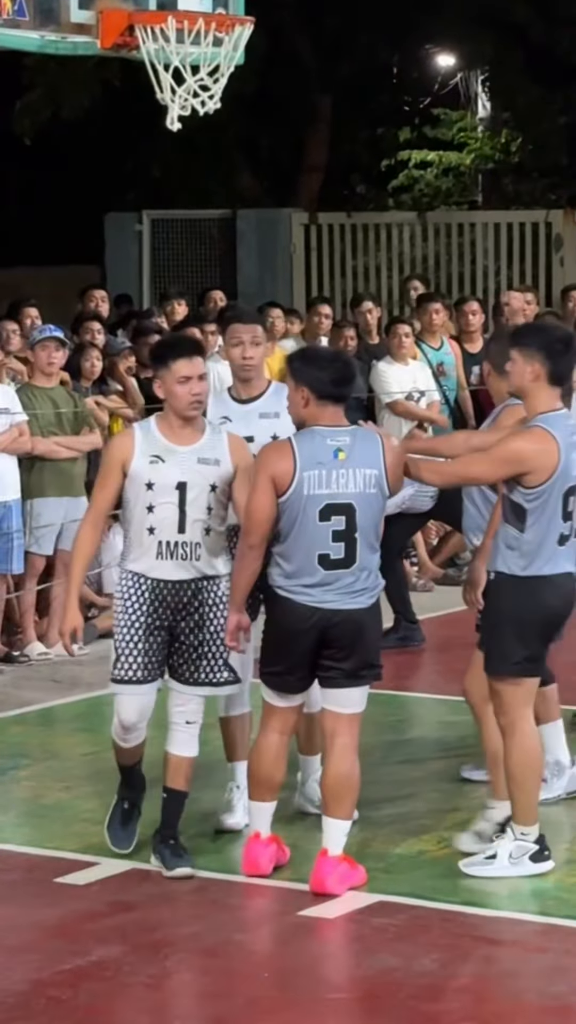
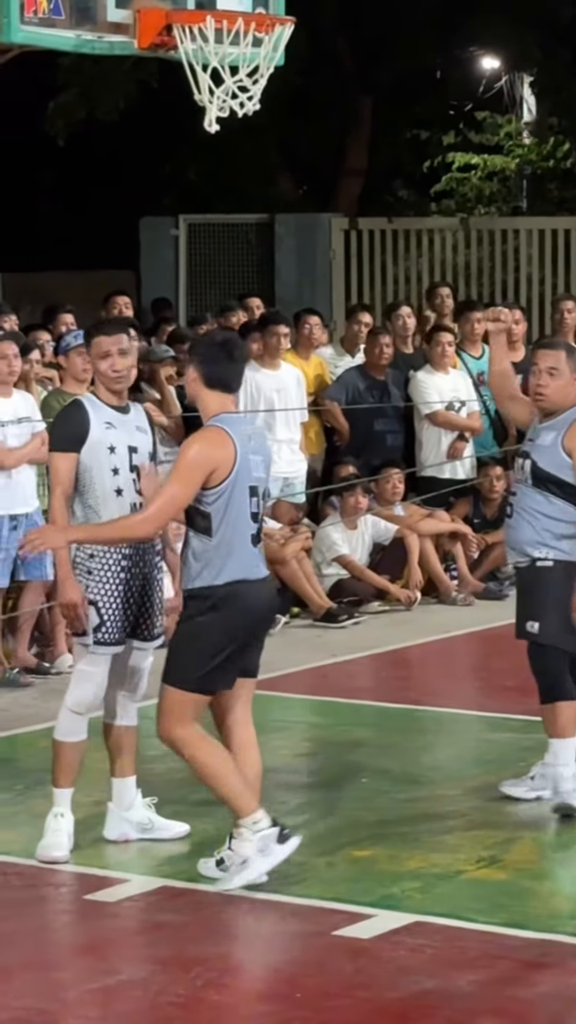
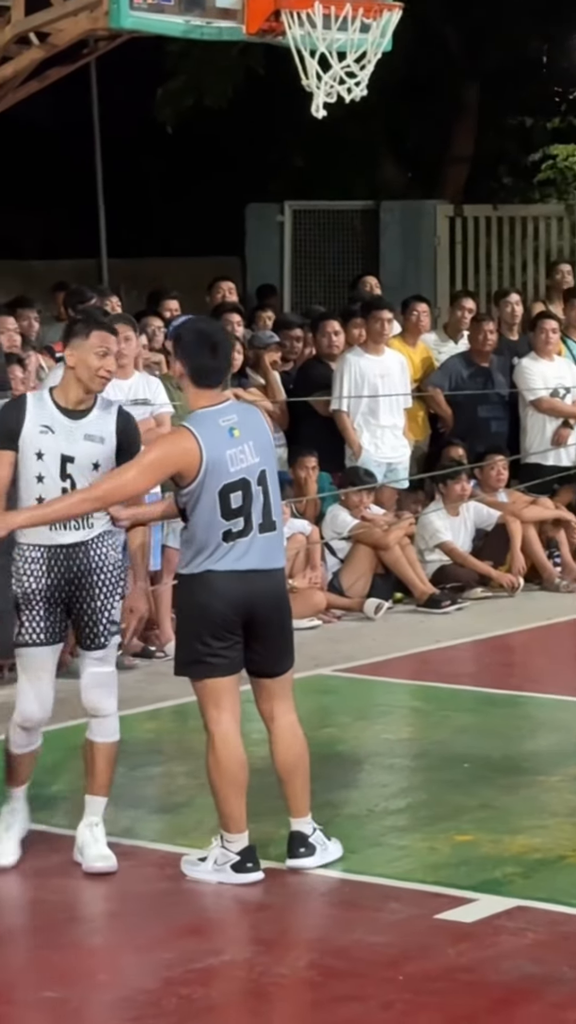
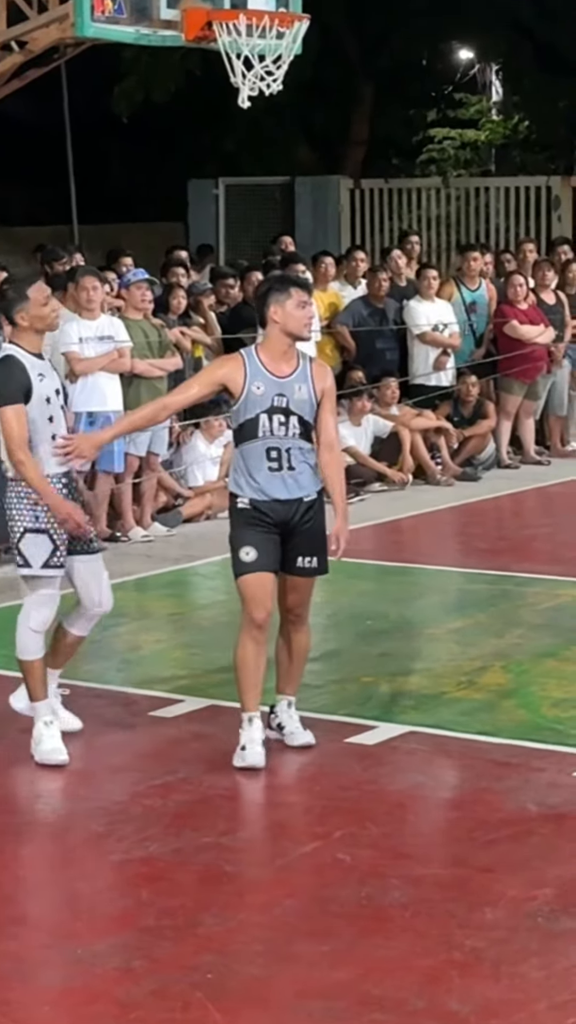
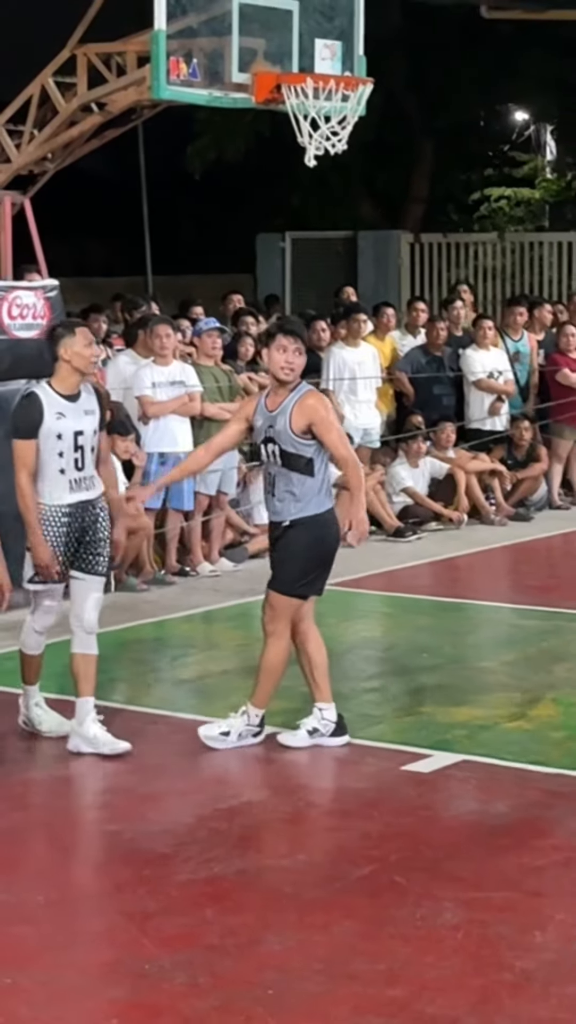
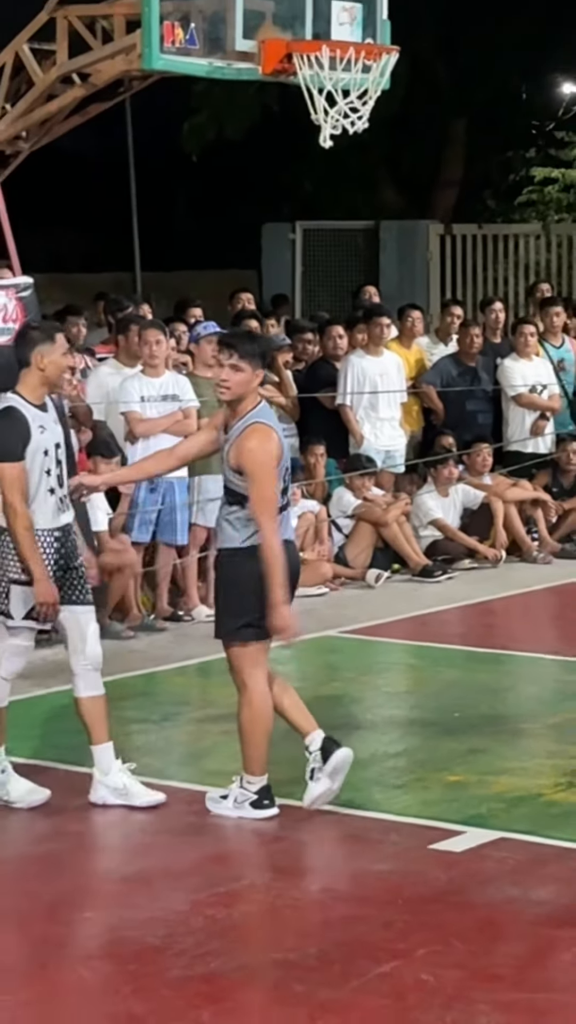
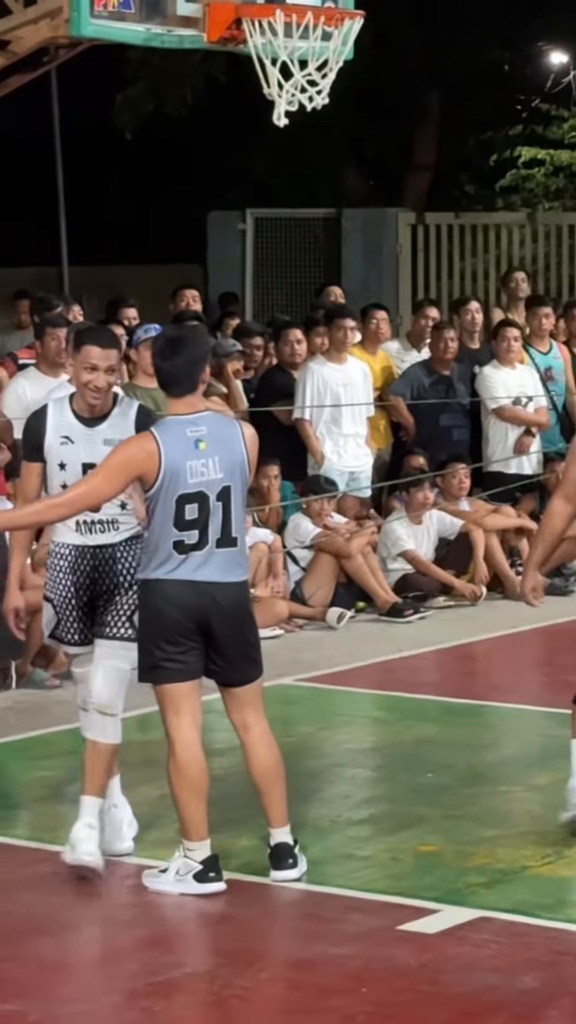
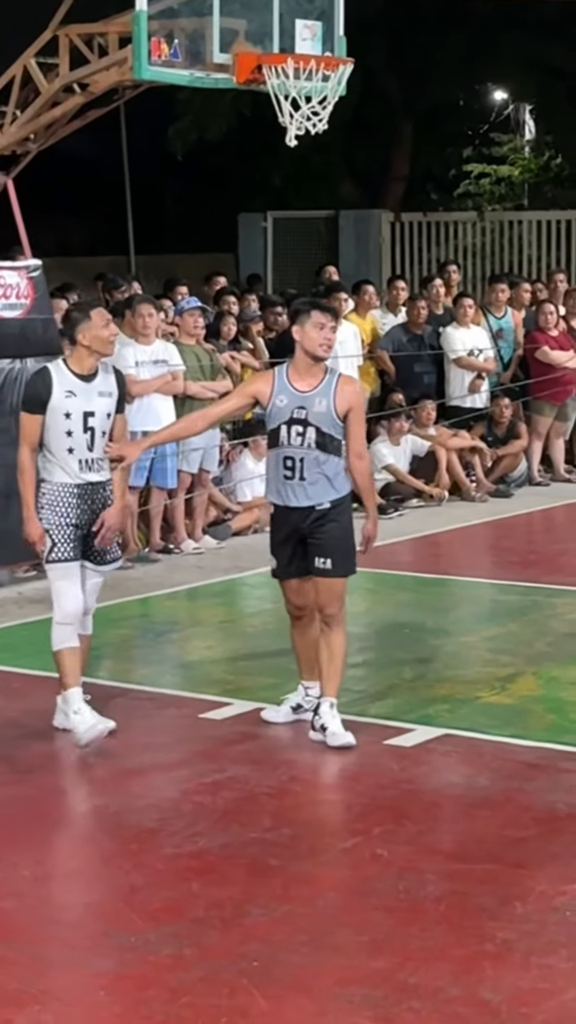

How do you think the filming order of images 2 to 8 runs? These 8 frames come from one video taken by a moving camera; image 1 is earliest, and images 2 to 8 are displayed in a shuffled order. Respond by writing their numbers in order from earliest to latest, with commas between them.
2, 7, 3, 6, 5, 8, 4
